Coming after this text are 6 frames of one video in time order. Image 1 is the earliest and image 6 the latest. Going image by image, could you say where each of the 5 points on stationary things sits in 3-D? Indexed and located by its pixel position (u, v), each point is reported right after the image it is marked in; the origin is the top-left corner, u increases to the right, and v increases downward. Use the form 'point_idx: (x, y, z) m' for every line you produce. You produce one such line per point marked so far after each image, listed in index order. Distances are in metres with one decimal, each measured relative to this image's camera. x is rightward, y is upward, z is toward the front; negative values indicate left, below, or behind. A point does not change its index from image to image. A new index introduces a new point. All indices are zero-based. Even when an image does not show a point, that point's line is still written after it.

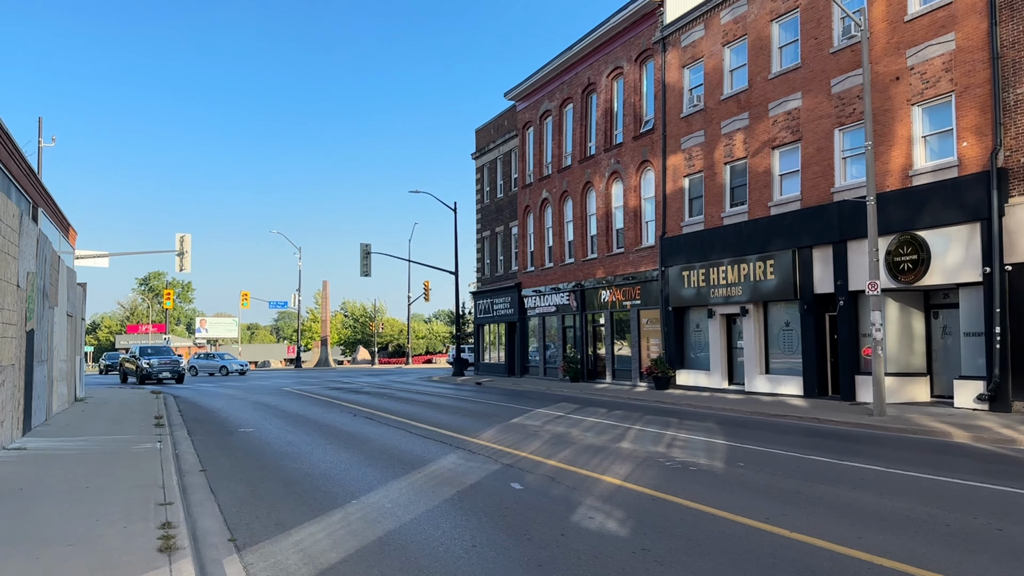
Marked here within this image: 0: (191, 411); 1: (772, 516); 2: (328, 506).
0: (-8.4, -3.2, +18.9) m
1: (+2.5, -2.2, +6.8) m
2: (-1.9, -2.3, +7.7) m
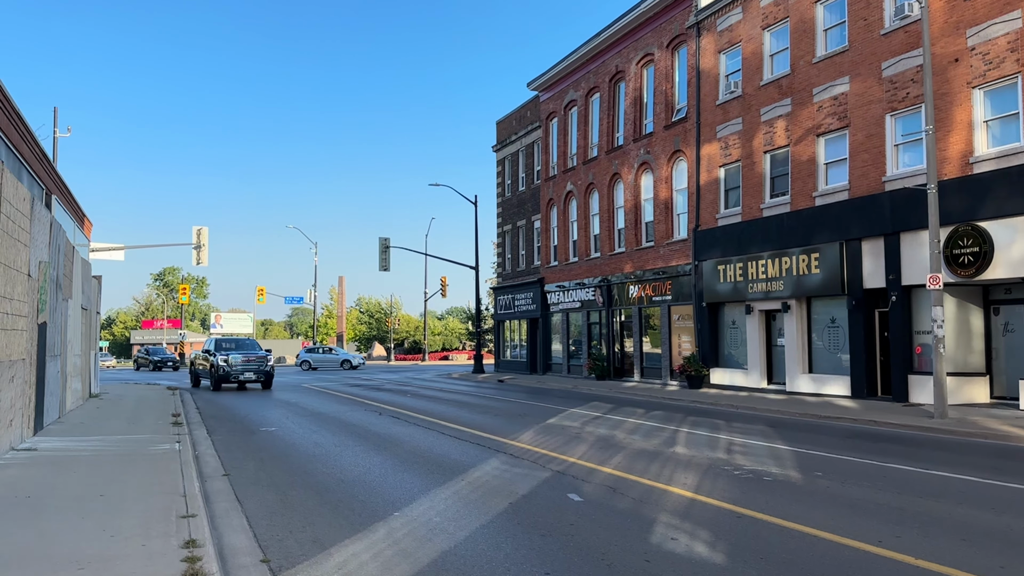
0: (-7.6, -3.0, +18.2) m
1: (+3.0, -2.1, +5.9) m
2: (-1.3, -2.2, +6.9) m
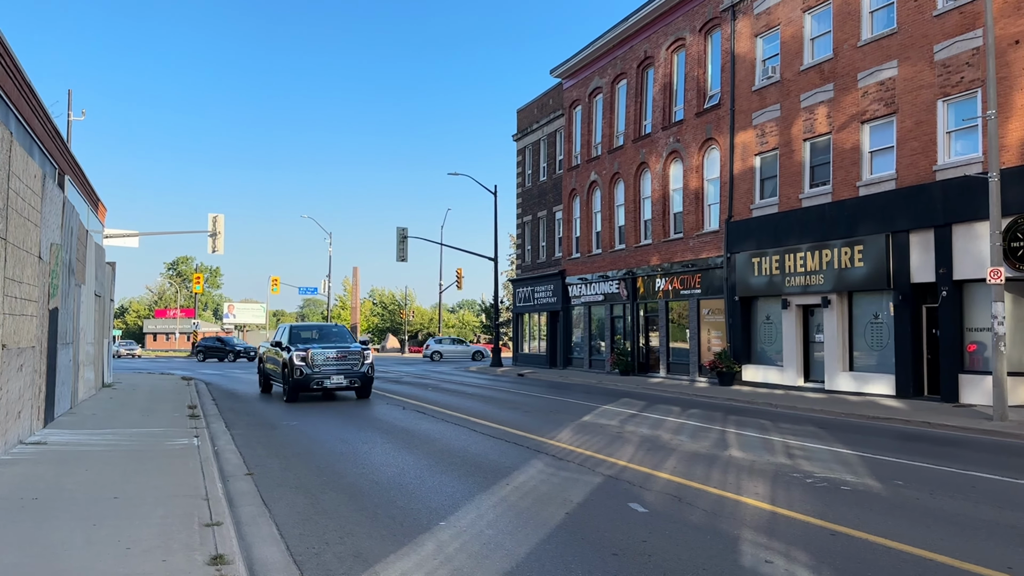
0: (-6.9, -2.7, +17.6) m
1: (+3.5, -2.0, +5.1) m
2: (-0.8, -2.1, +6.1) m
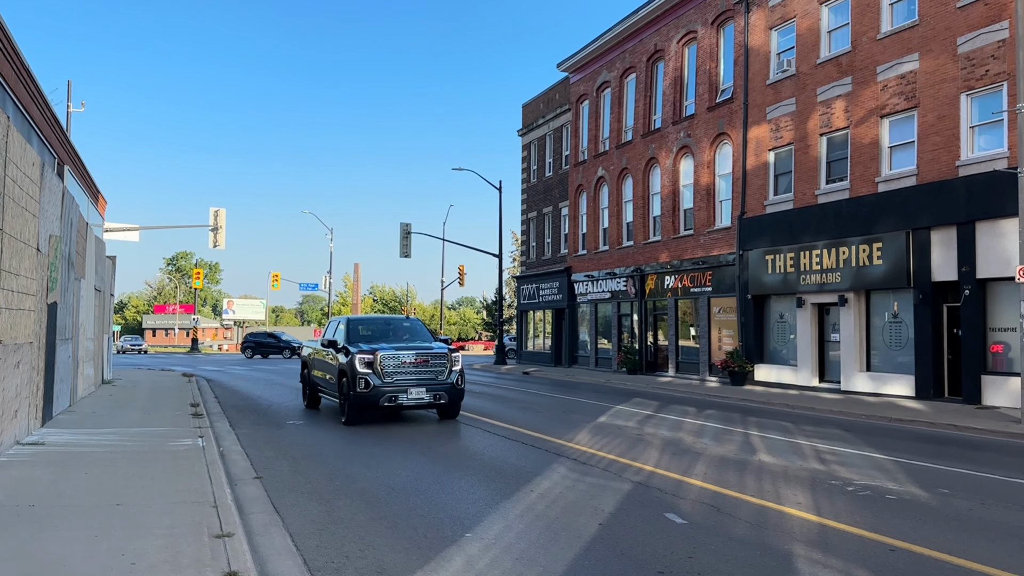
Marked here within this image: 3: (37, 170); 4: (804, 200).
0: (-6.7, -2.6, +17.1) m
1: (+3.8, -1.9, +4.7) m
2: (-0.6, -2.0, +5.7) m
3: (-6.5, +1.6, +10.0) m
4: (+8.0, +2.4, +19.9) m
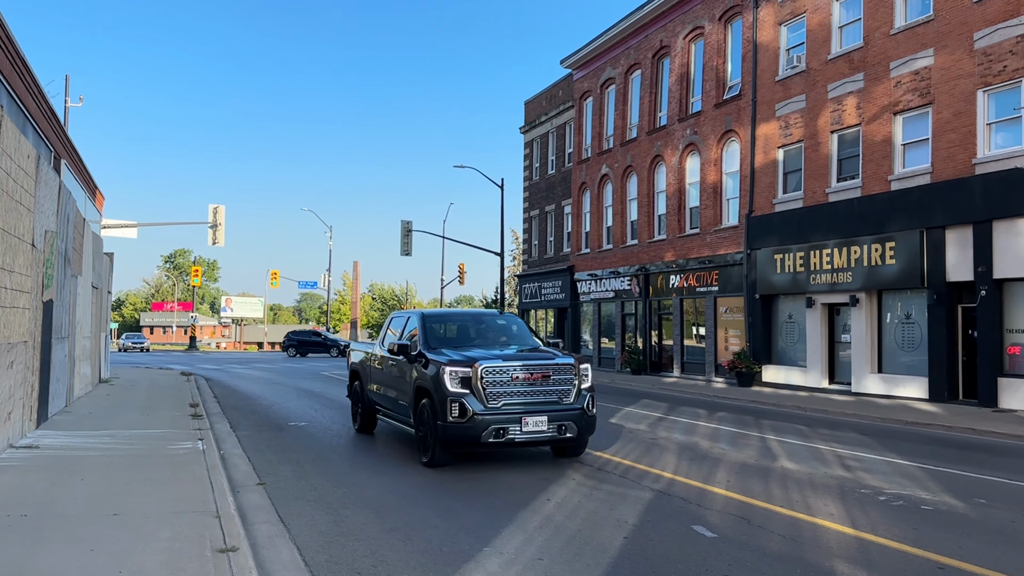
0: (-6.6, -2.6, +16.8) m
1: (+4.0, -2.0, +4.3) m
2: (-0.4, -2.0, +5.4) m
3: (-6.4, +1.7, +9.6) m
4: (+8.2, +2.4, +19.6) m
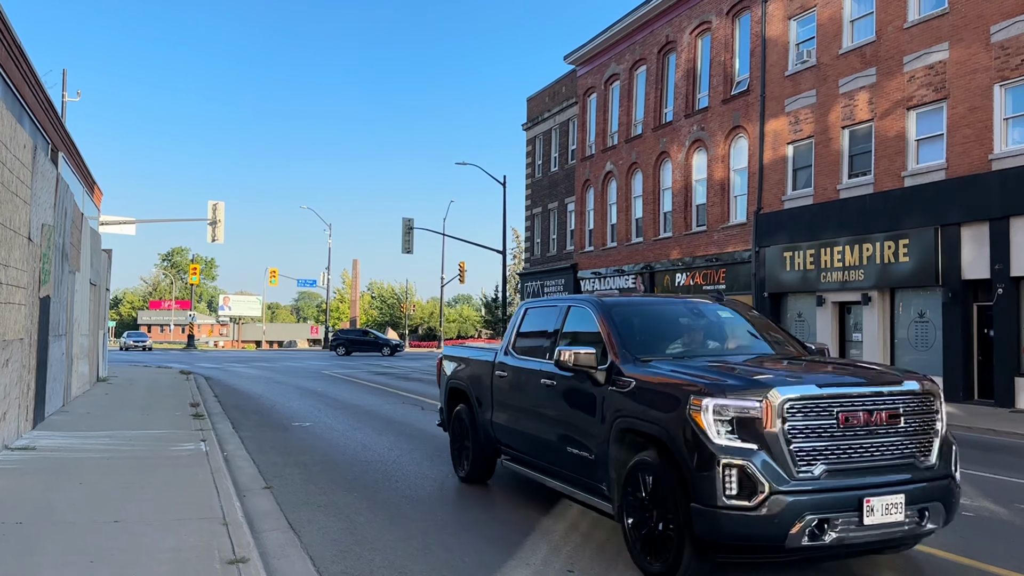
0: (-6.4, -2.5, +16.4) m
1: (+4.2, -1.9, +4.0) m
2: (-0.2, -2.0, +5.0) m
3: (-6.2, +1.7, +9.2) m
4: (+8.3, +2.5, +19.3) m
